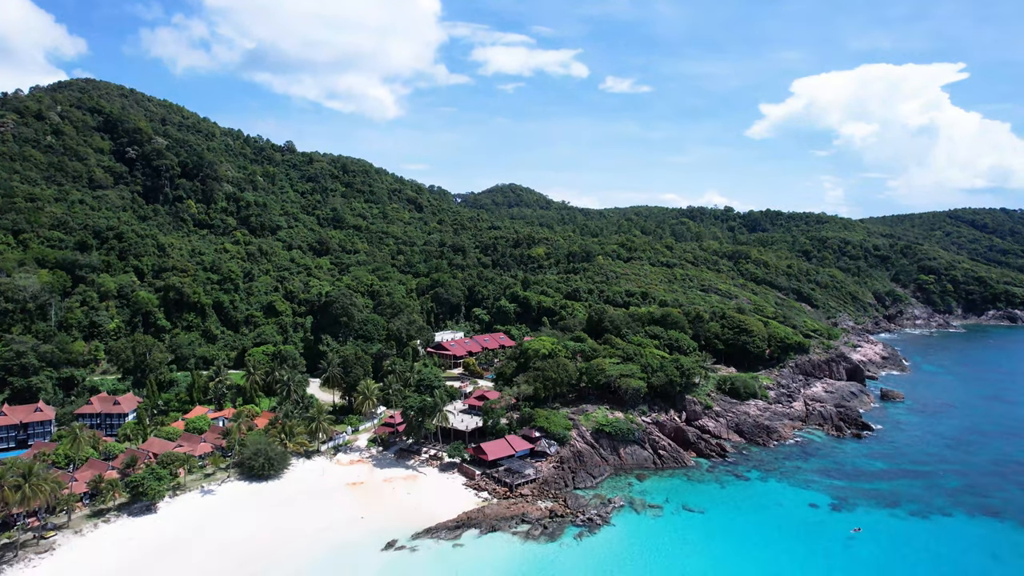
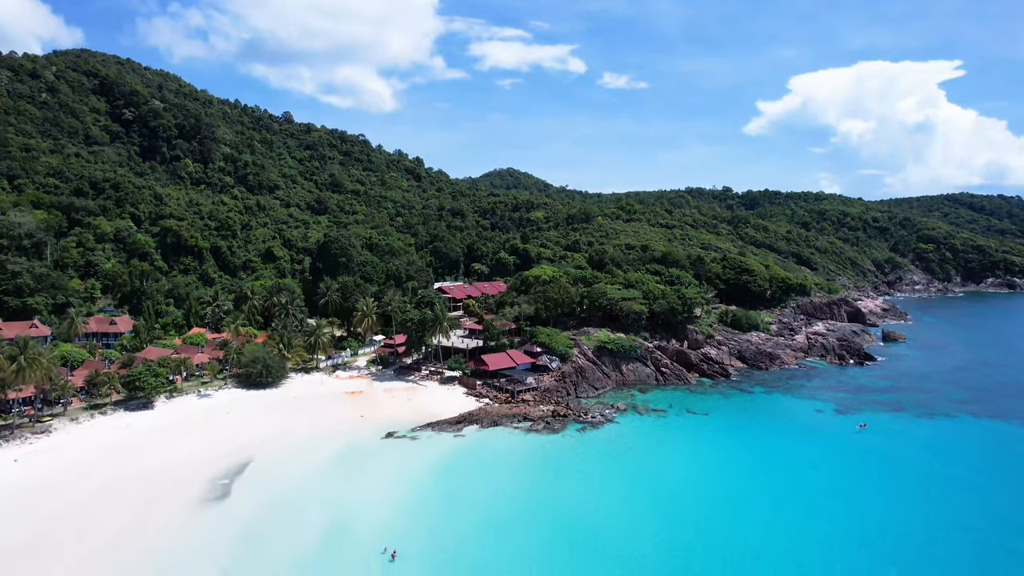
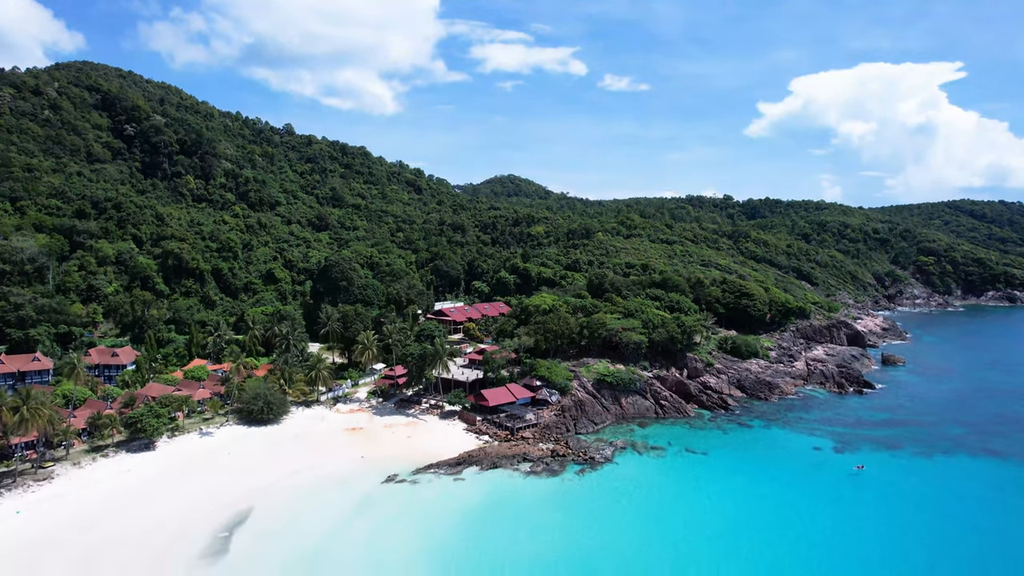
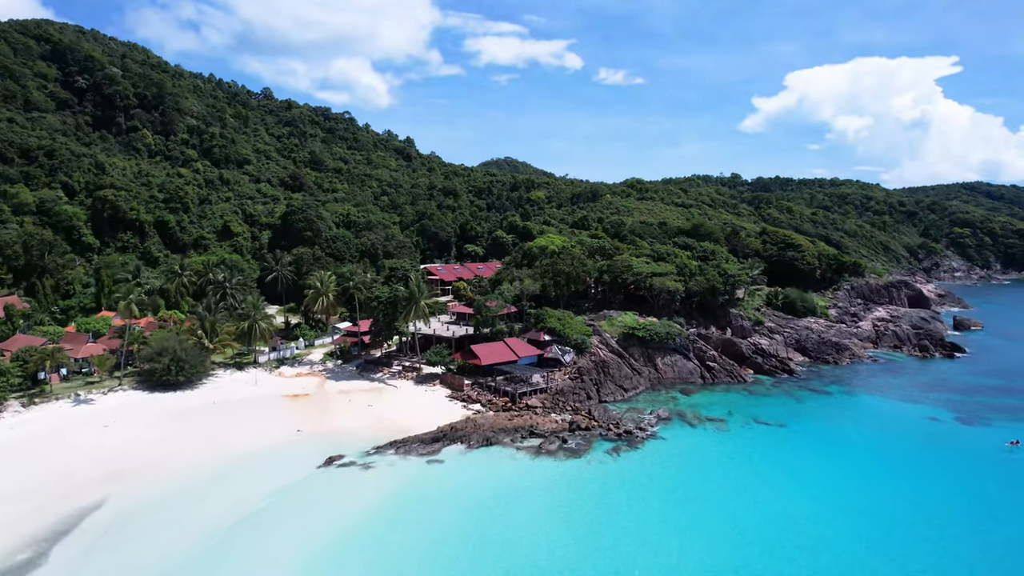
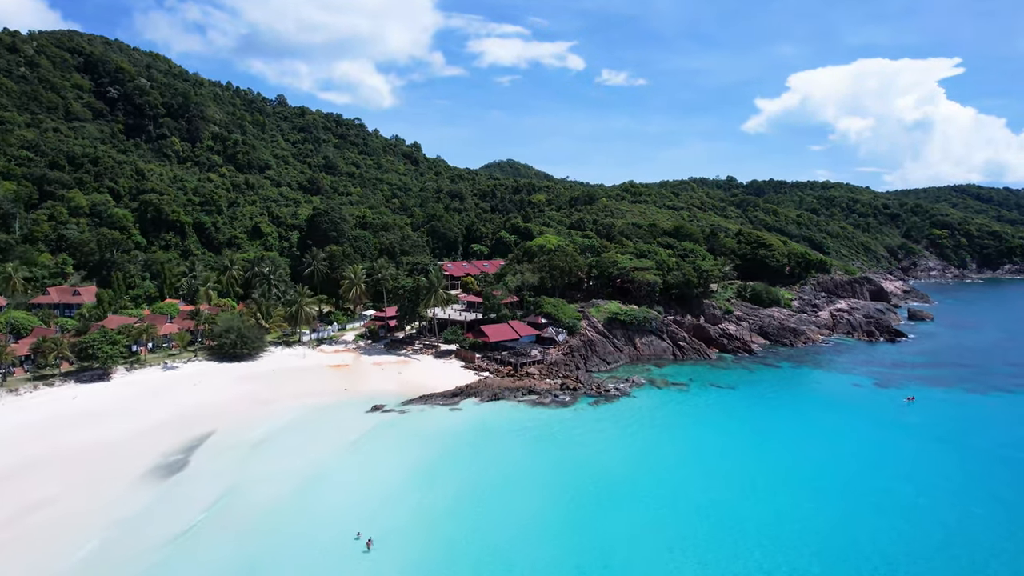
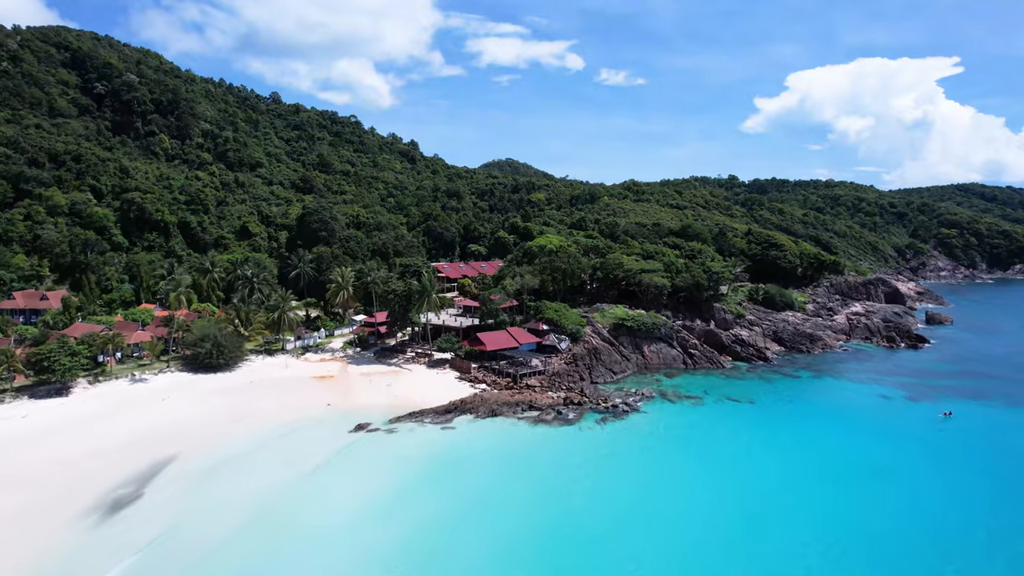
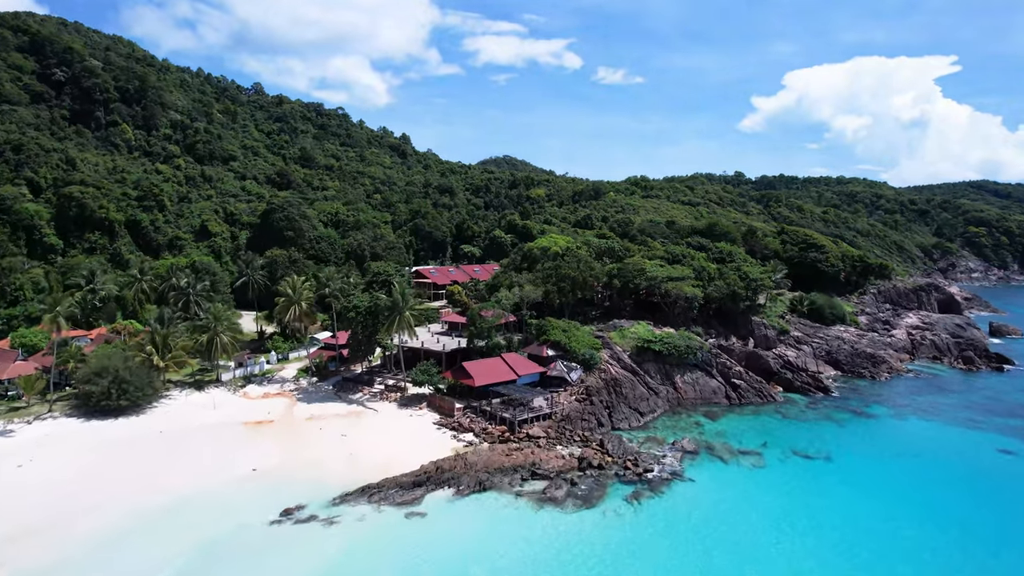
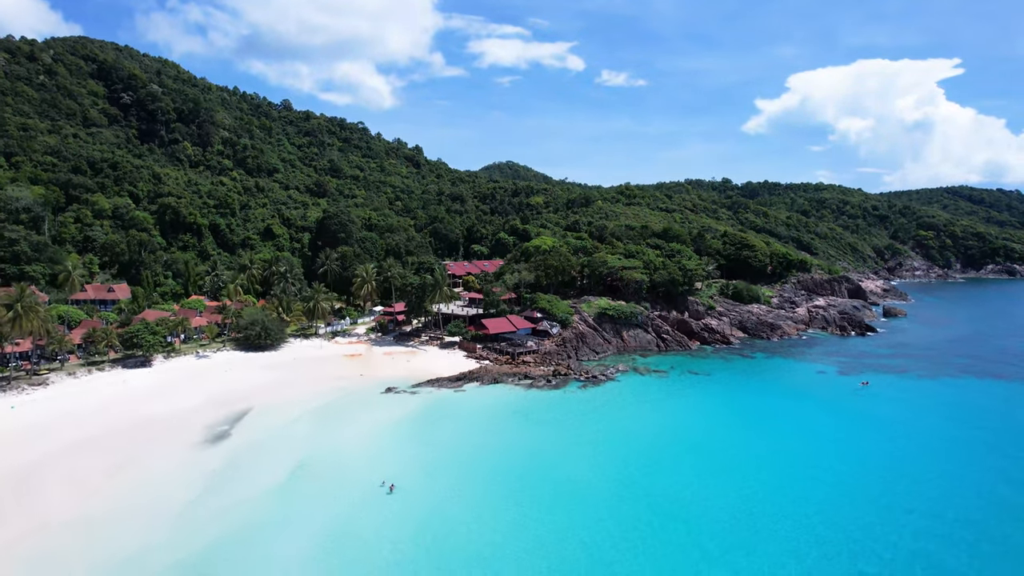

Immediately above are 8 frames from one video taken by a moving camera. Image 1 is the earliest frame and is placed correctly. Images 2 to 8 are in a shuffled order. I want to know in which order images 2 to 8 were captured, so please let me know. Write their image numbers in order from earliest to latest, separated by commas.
3, 2, 8, 5, 6, 4, 7
